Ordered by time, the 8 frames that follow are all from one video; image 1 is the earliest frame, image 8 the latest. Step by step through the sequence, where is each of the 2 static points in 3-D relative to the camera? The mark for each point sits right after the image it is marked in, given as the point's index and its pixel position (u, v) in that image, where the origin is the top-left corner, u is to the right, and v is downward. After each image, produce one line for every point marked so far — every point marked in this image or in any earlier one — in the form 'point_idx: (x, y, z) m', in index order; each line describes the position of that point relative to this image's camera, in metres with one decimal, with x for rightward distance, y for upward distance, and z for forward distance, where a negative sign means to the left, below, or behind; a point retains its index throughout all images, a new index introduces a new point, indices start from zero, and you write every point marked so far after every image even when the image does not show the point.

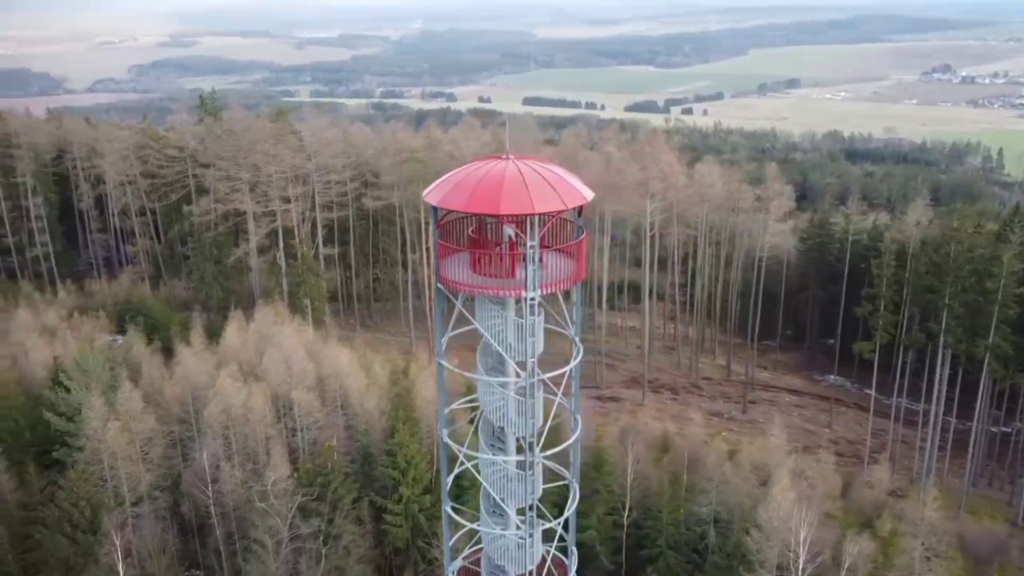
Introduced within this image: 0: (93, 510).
0: (-9.6, -5.1, +18.5) m
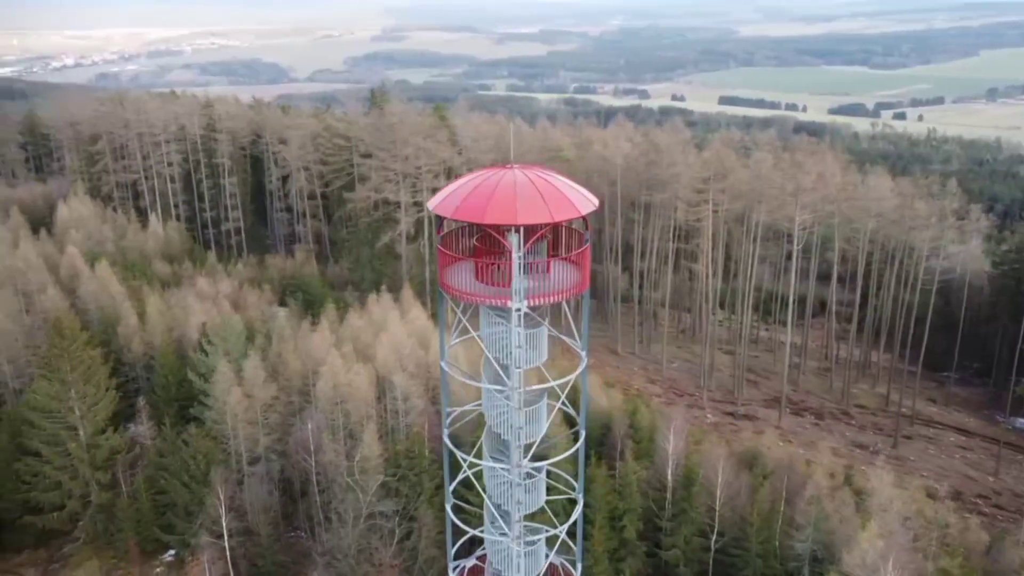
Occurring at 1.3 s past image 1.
0: (-7.7, -4.4, +20.5) m
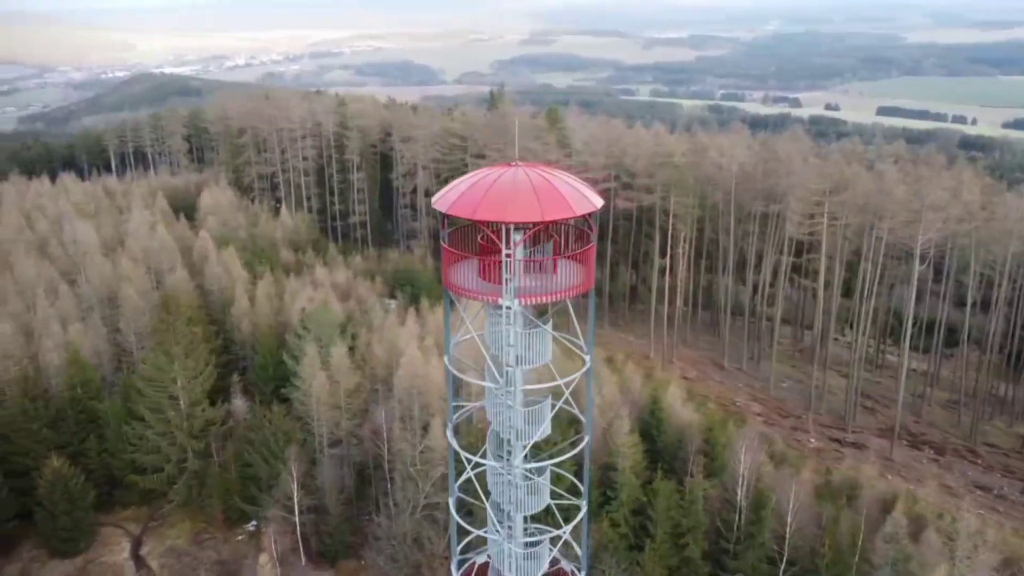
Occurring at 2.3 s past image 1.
0: (-6.0, -4.1, +21.6) m
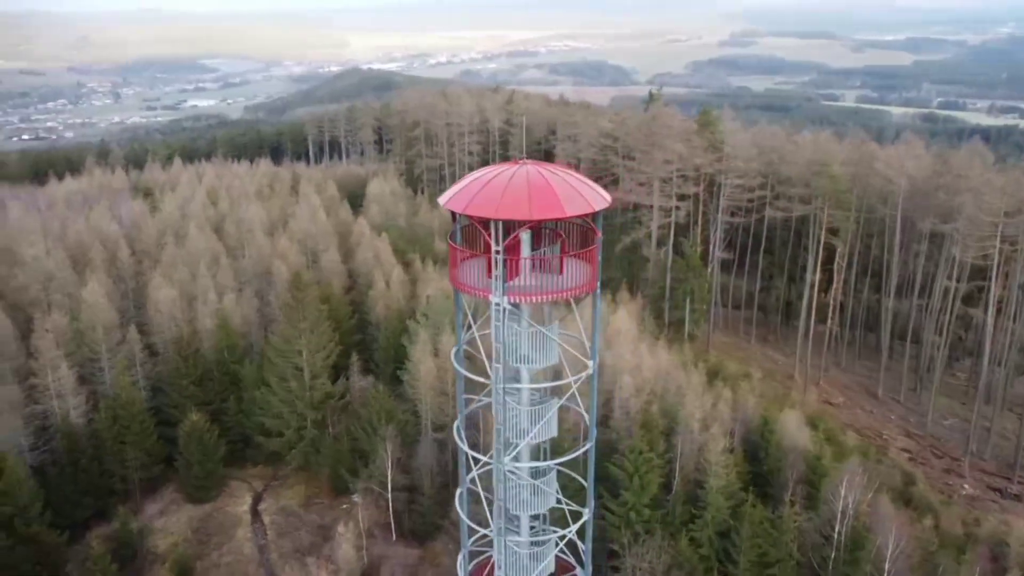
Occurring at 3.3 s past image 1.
0: (-3.4, -3.7, +22.6) m
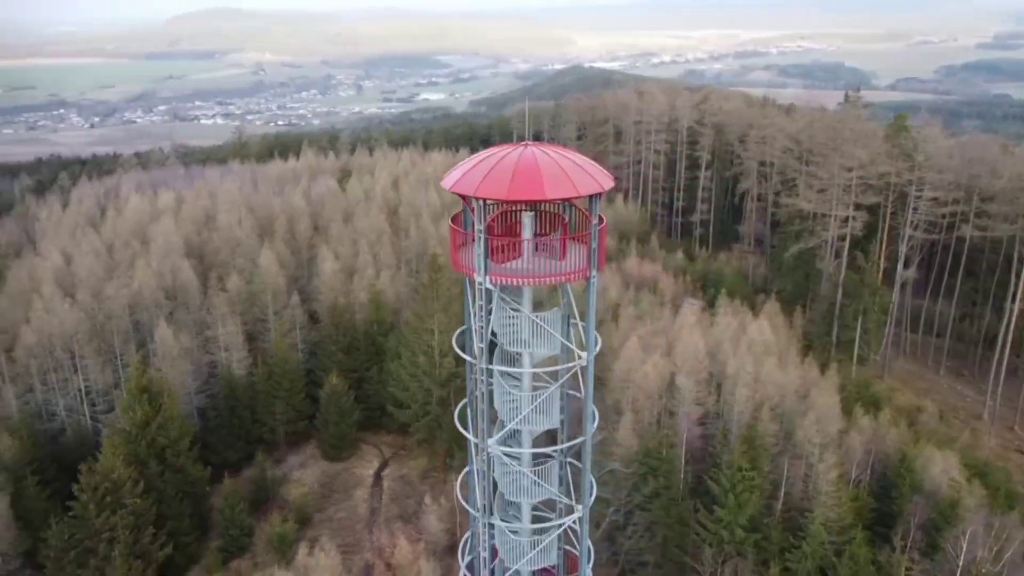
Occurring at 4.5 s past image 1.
0: (-0.3, -3.3, +23.0) m
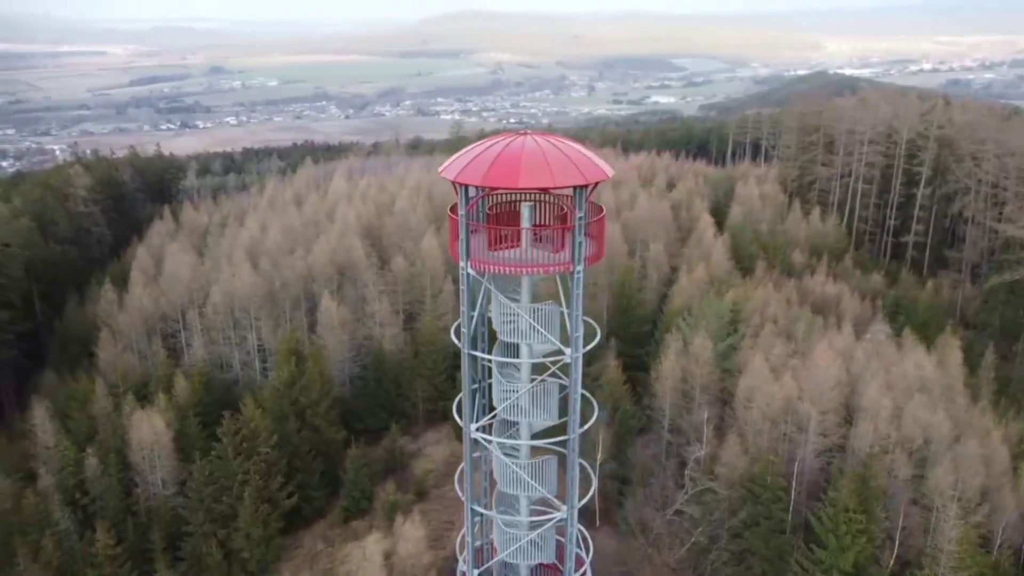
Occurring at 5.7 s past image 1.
0: (+2.9, -3.4, +22.6) m
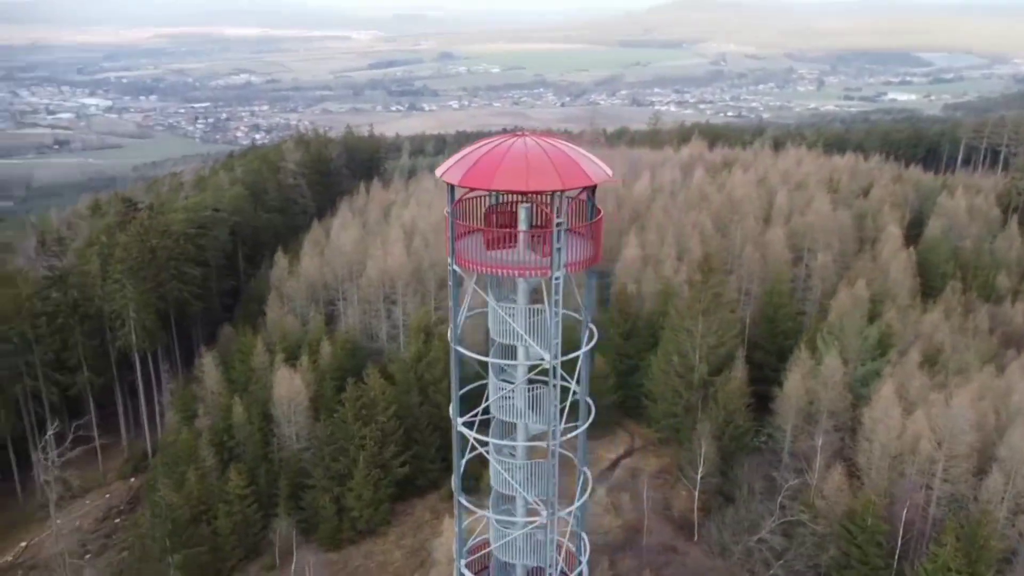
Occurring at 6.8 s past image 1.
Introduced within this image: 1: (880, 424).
0: (+5.8, -3.6, +21.5) m
1: (+8.3, -3.1, +18.5) m
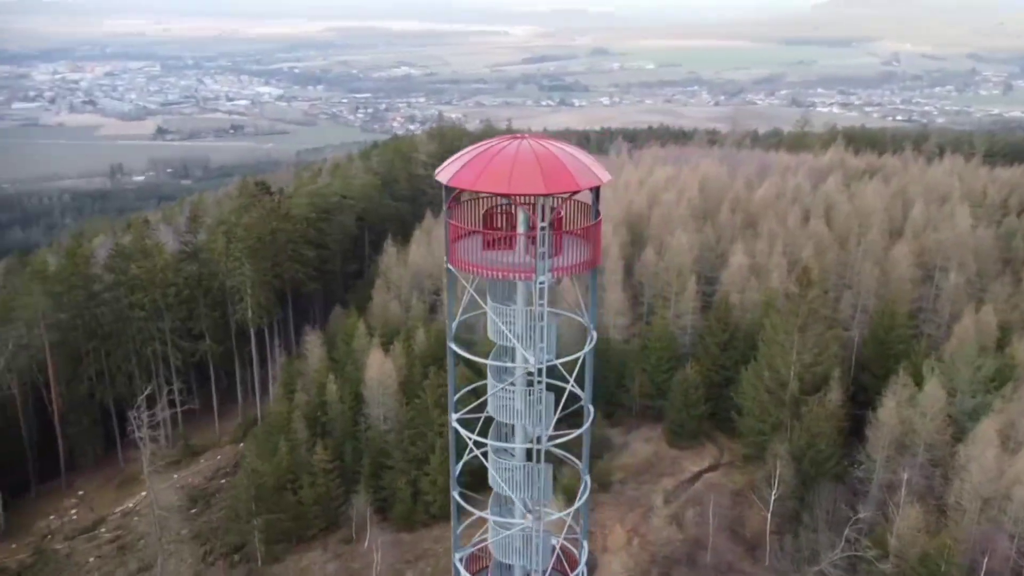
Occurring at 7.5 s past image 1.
0: (+7.6, -4.0, +20.4) m
1: (+9.5, -3.6, +16.9) m
